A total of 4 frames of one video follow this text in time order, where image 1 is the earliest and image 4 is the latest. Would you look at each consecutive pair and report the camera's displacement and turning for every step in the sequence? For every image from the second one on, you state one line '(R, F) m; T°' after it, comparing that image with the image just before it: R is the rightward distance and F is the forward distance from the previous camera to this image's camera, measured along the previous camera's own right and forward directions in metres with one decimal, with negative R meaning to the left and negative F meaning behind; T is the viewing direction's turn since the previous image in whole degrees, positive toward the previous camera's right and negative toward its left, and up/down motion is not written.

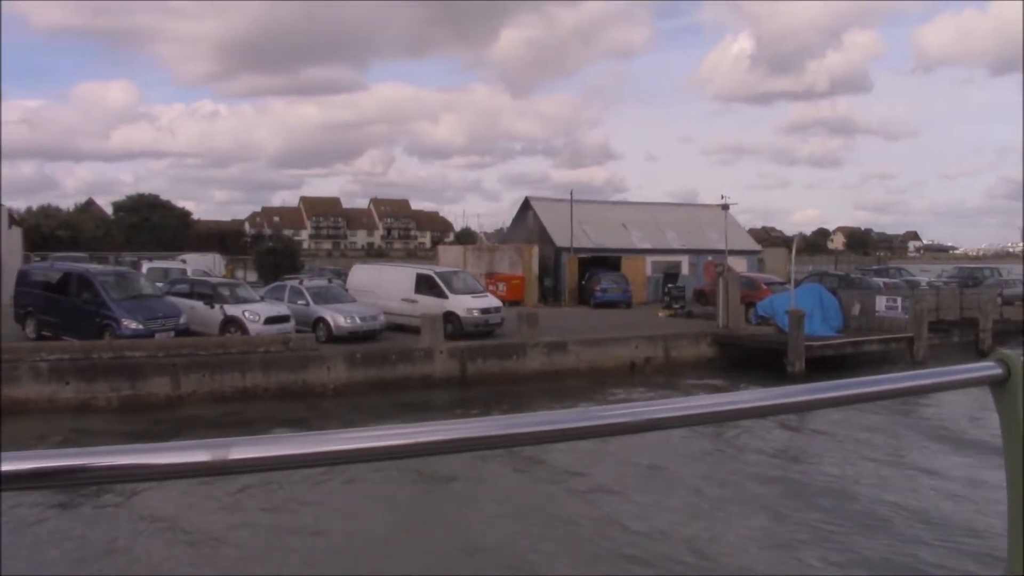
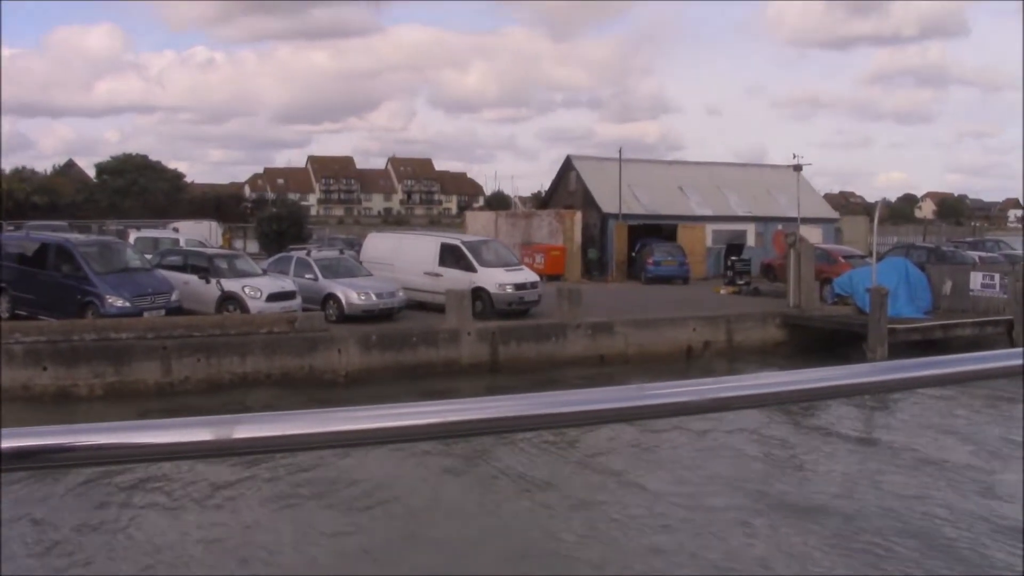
(+0.1, +2.1) m; -2°
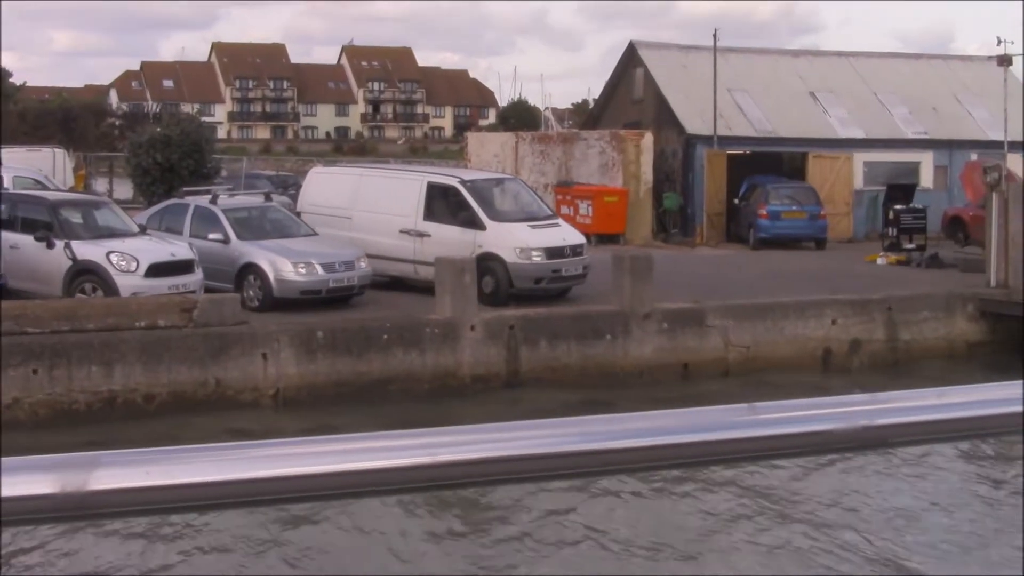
(+0.1, +5.4) m; -2°
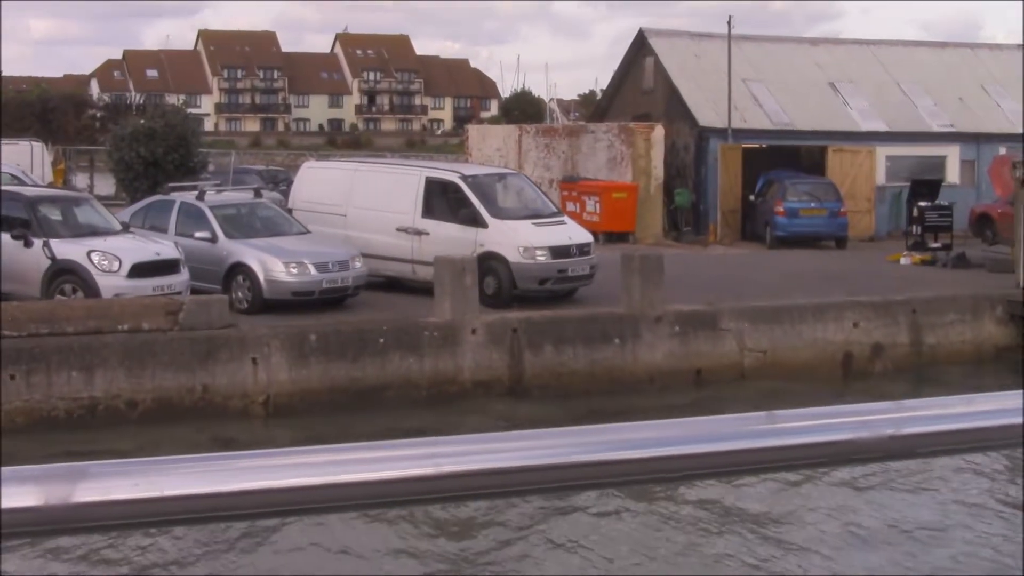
(0.0, +0.5) m; 0°
